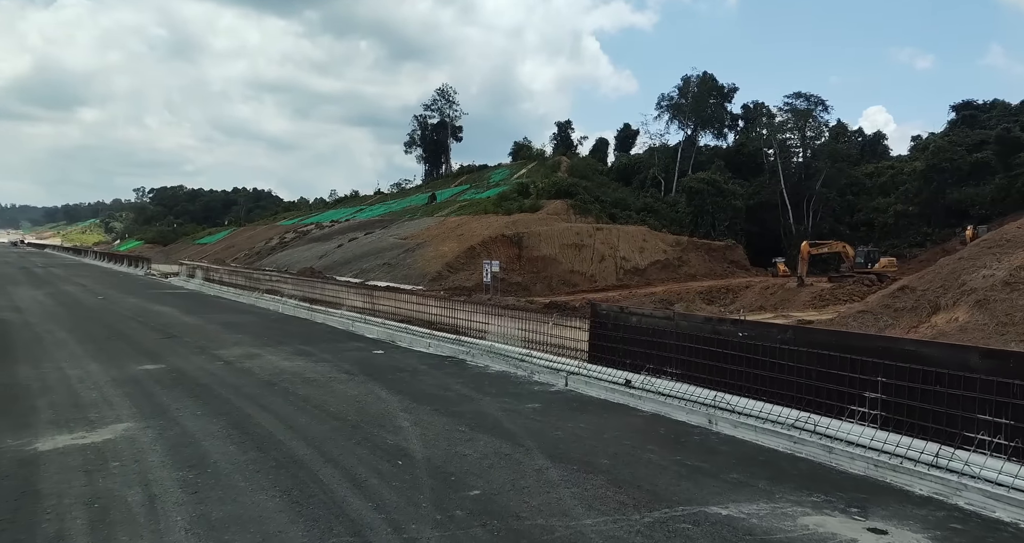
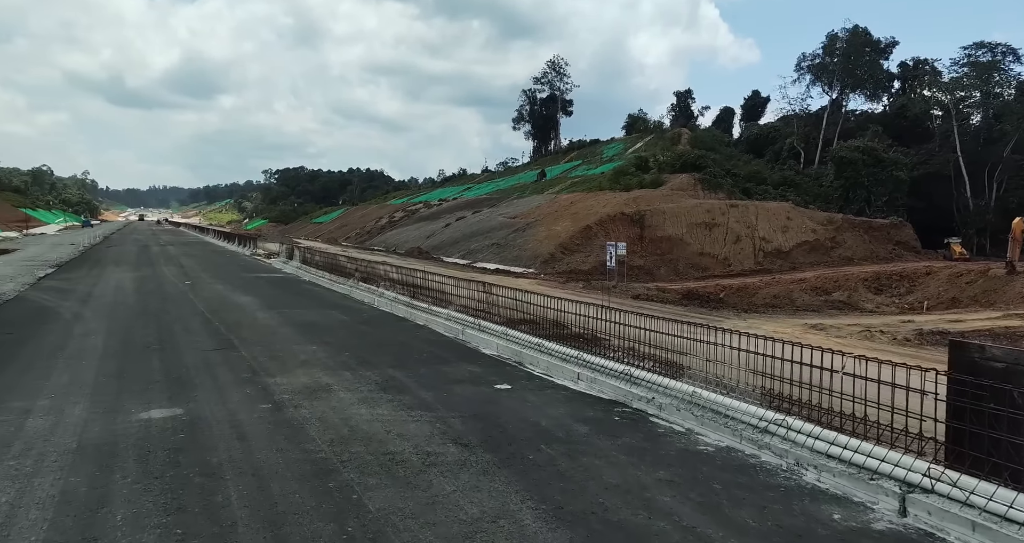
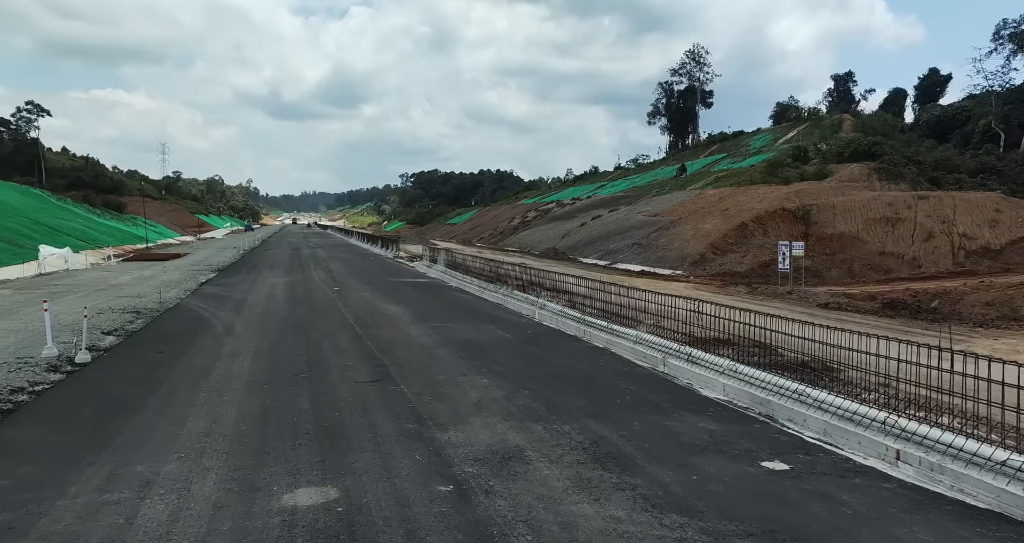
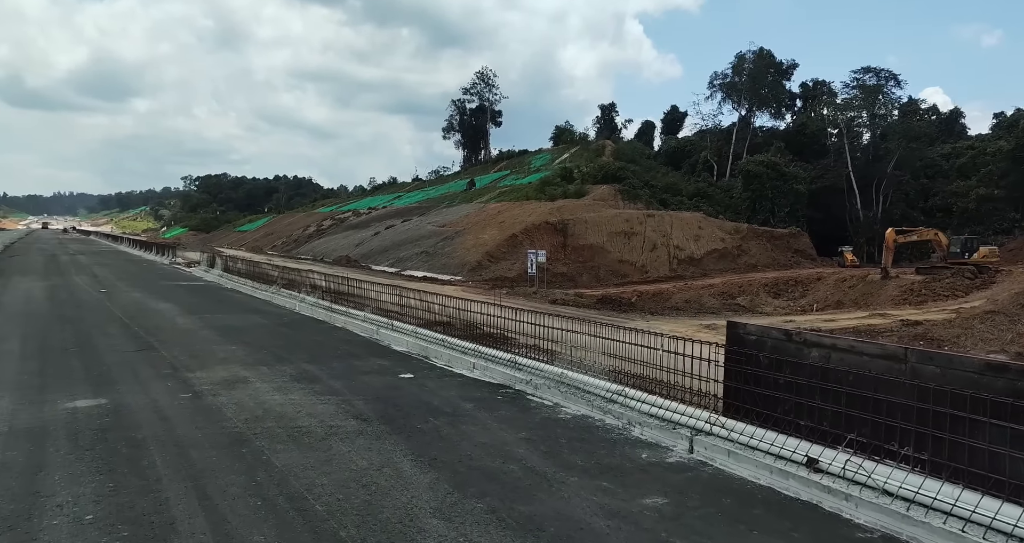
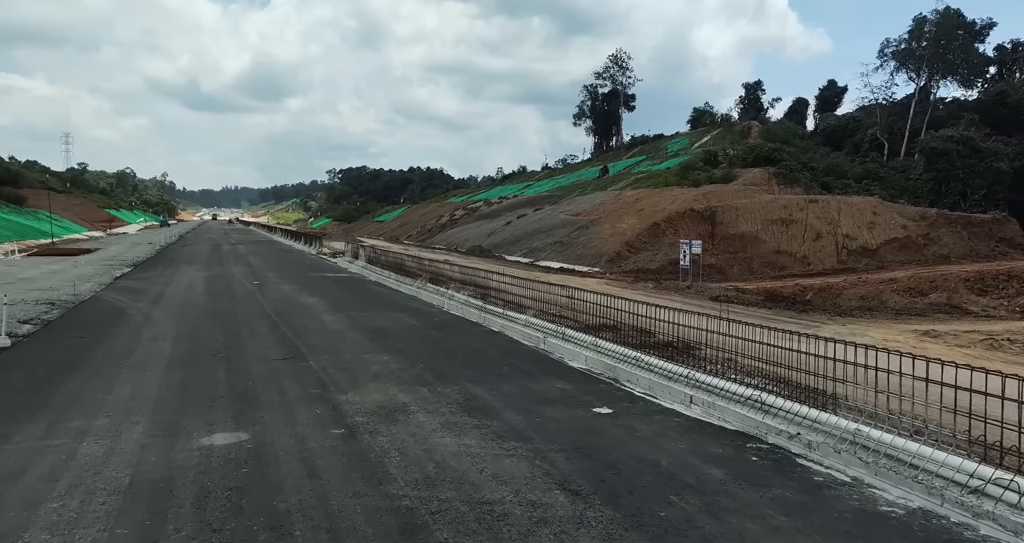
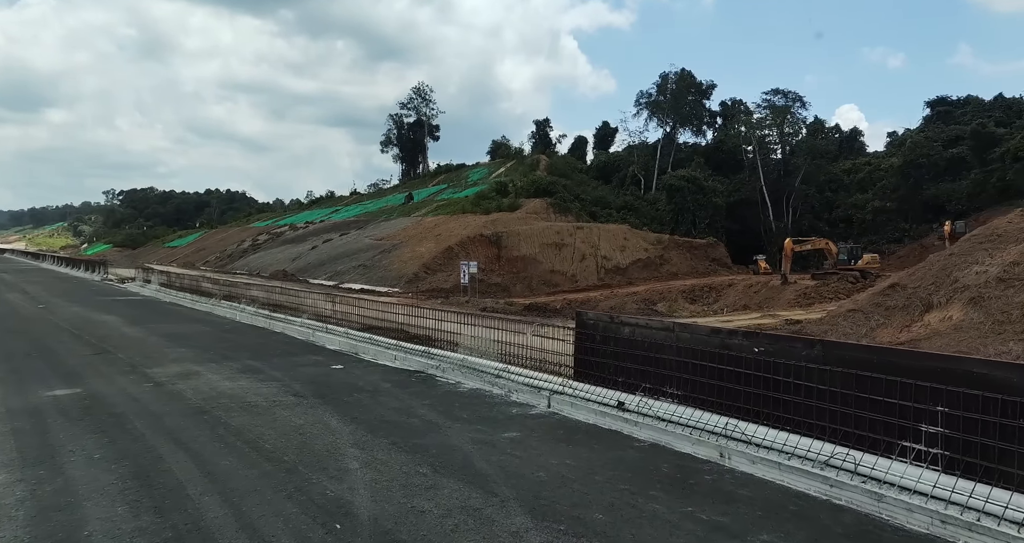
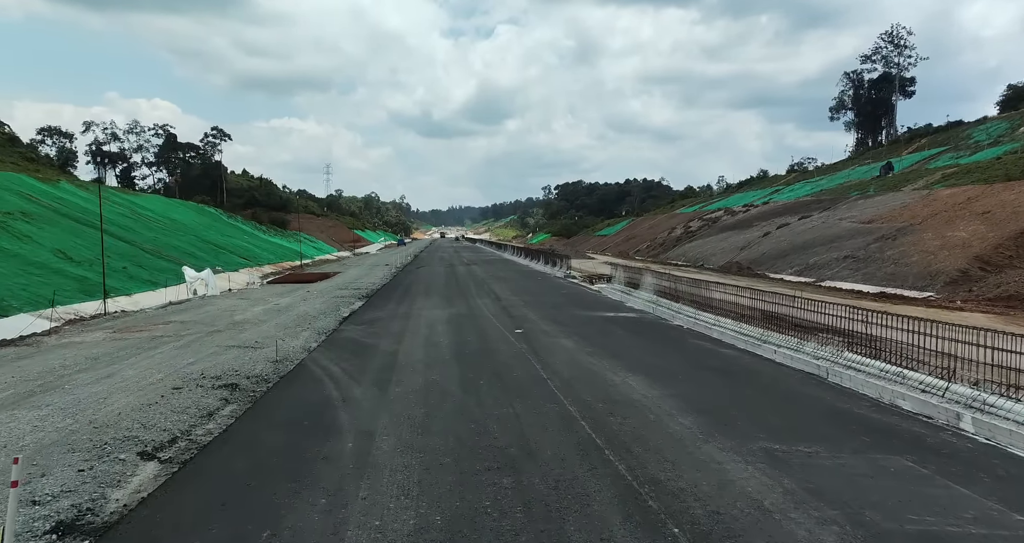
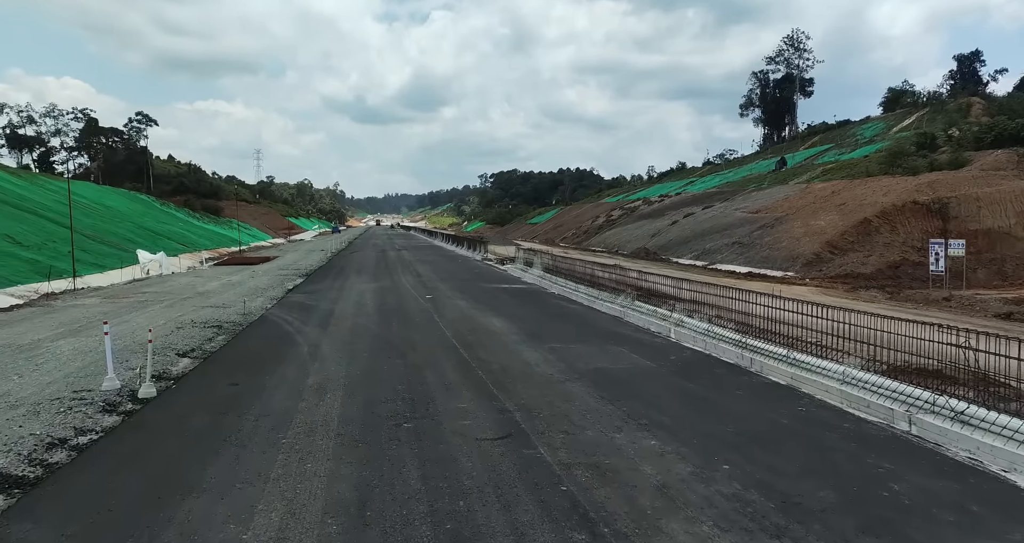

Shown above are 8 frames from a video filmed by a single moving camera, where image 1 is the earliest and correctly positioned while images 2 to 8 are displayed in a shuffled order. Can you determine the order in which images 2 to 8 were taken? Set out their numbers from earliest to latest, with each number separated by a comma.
6, 4, 2, 5, 3, 8, 7
